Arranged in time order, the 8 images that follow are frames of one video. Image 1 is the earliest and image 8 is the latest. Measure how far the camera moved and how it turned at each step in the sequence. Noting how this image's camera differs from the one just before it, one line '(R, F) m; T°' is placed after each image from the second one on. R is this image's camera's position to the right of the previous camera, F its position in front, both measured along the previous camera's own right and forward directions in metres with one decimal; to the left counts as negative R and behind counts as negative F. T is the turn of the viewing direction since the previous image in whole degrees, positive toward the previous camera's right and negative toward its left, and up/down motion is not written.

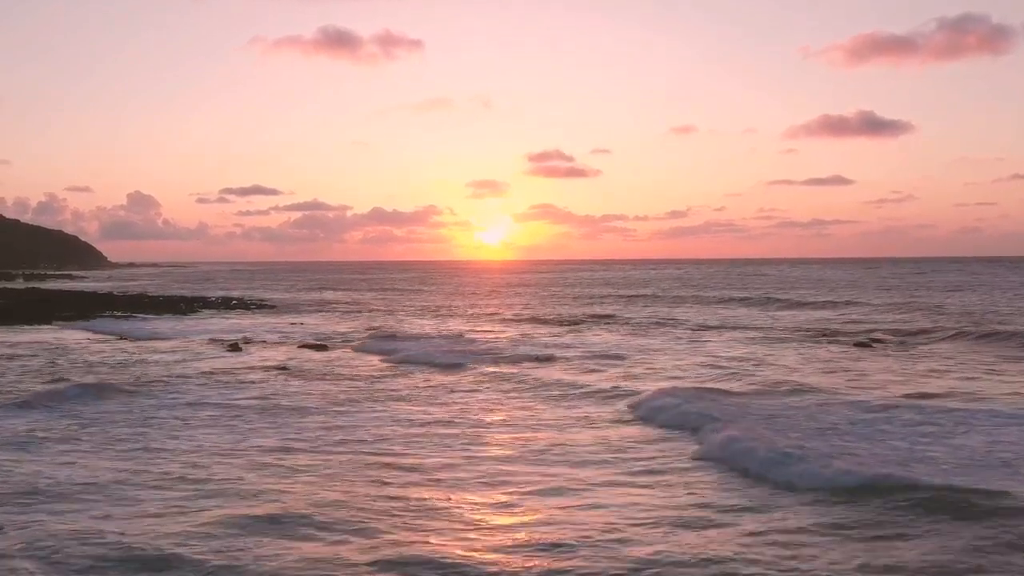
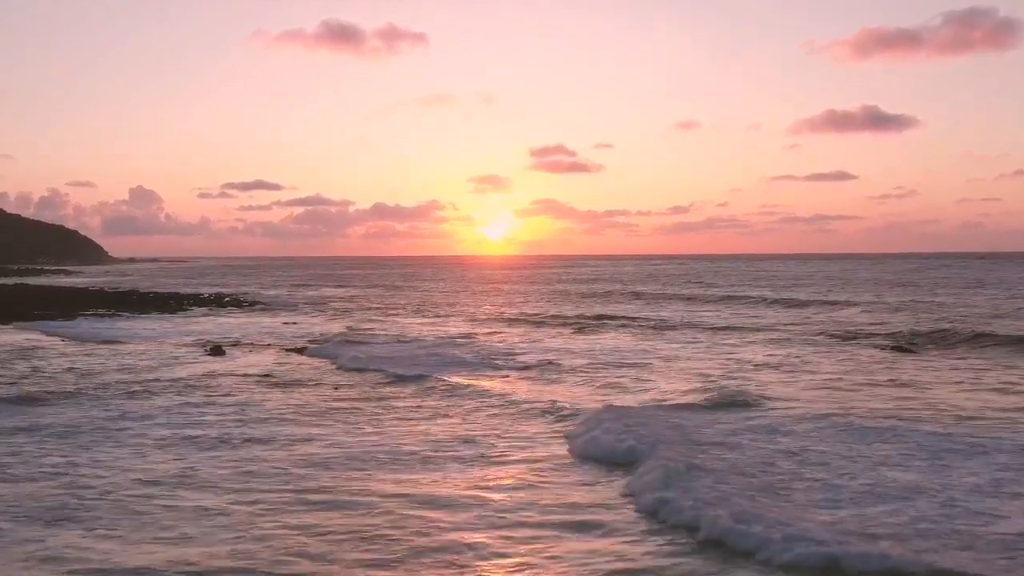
(0.0, +2.2) m; 0°
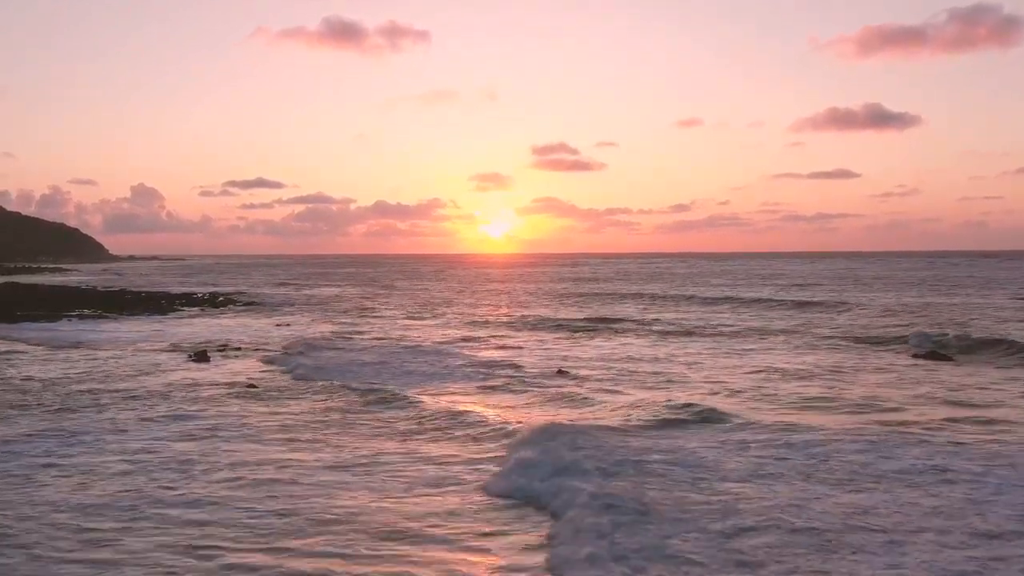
(-0.1, +1.8) m; 0°
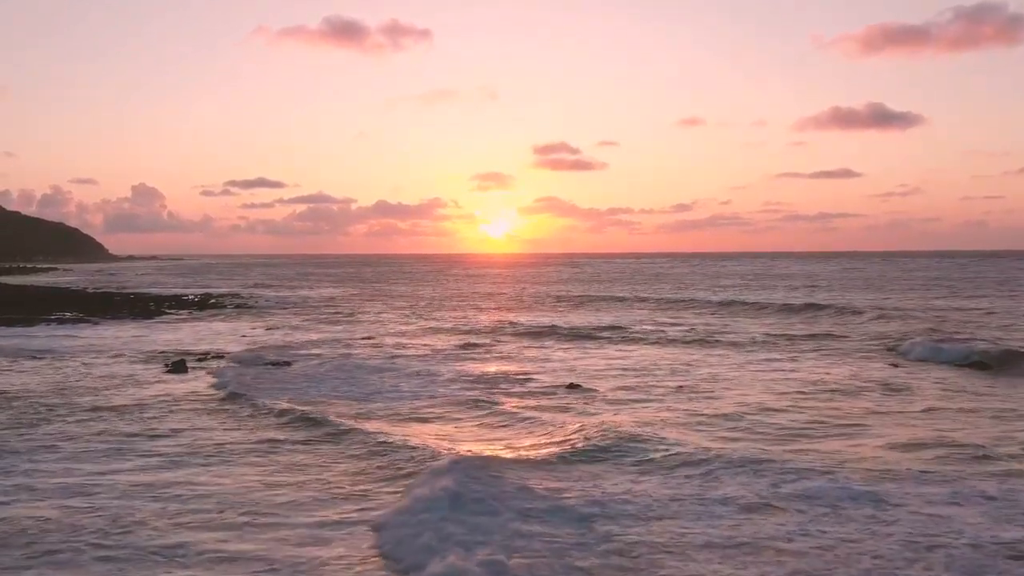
(-0.1, +2.2) m; 0°
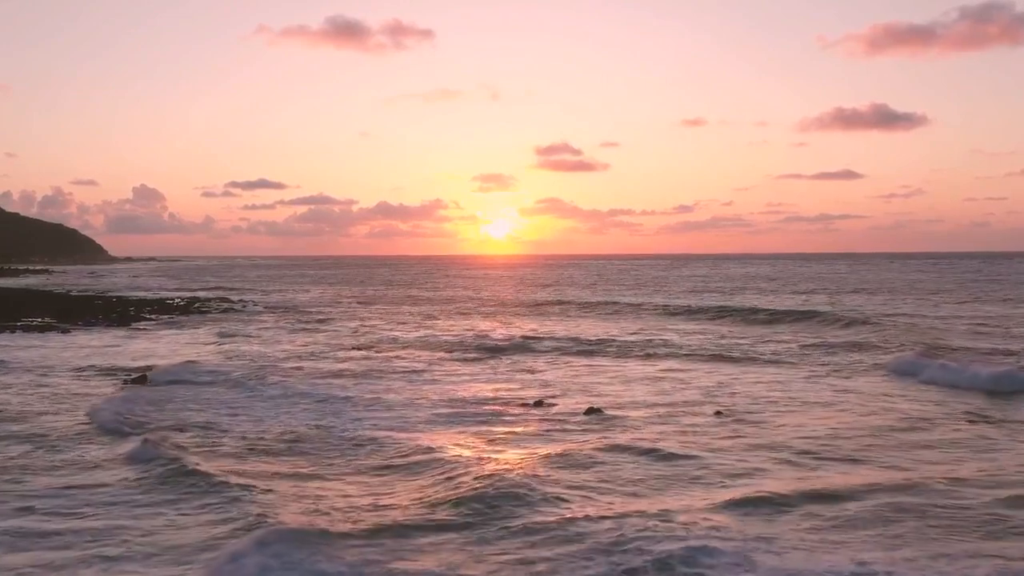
(-0.2, +3.2) m; 0°
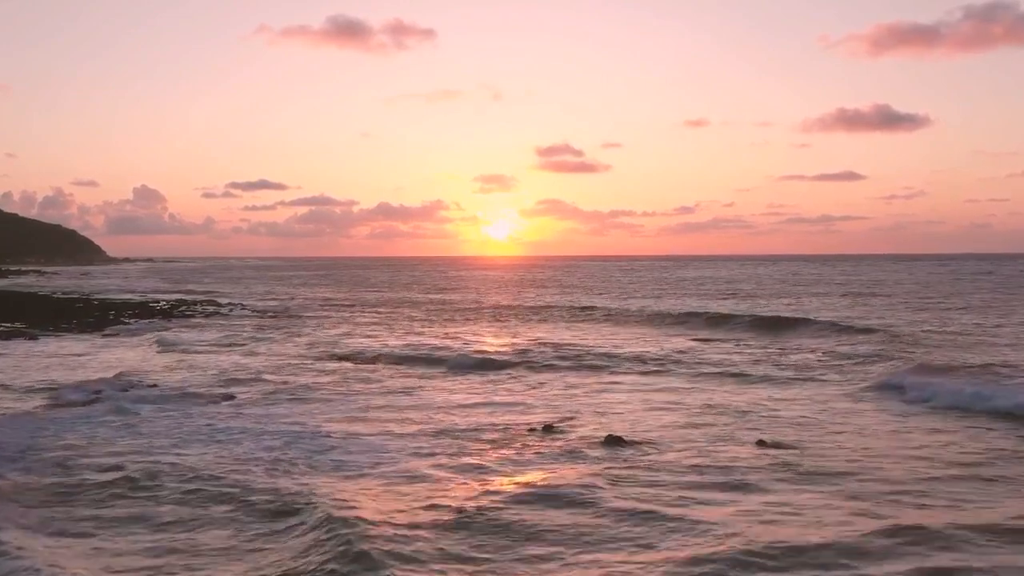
(-0.1, +2.7) m; 0°
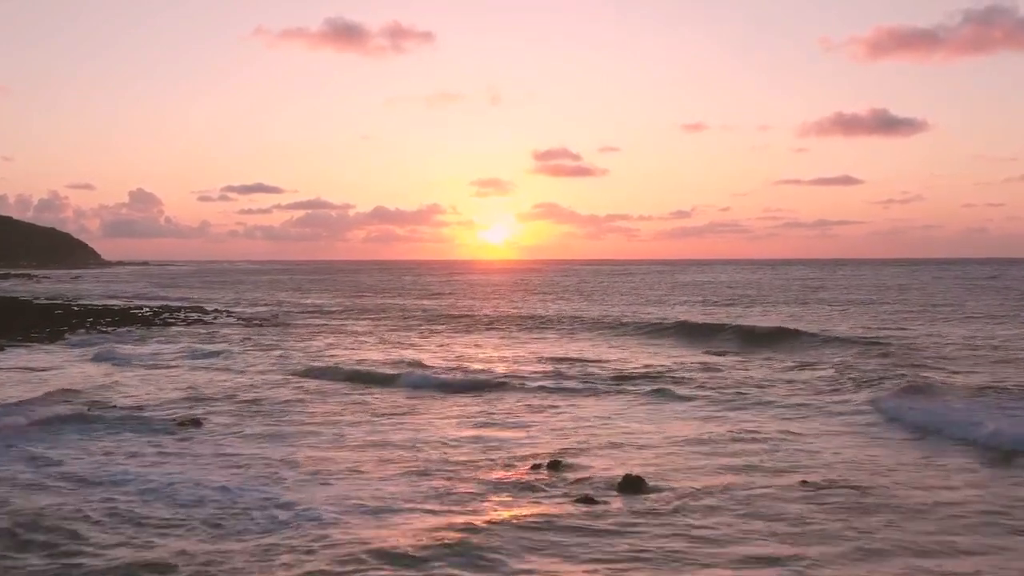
(-0.1, +2.2) m; 0°
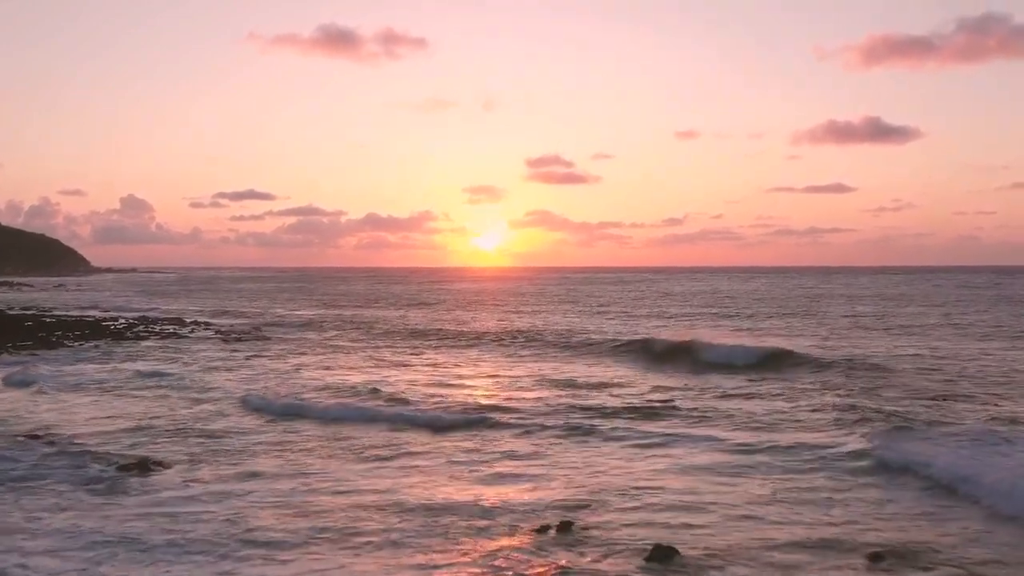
(-0.1, +2.6) m; +1°
